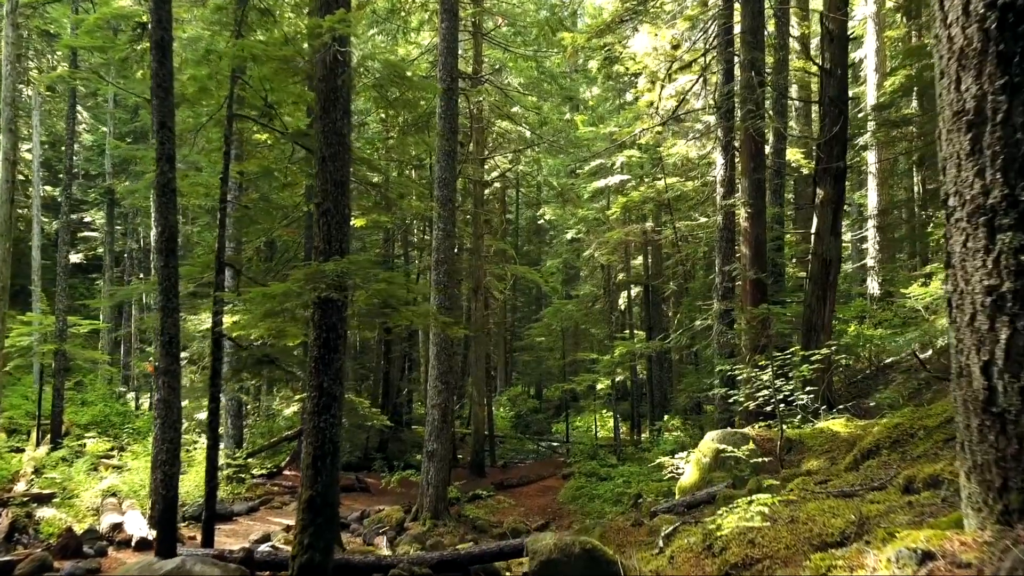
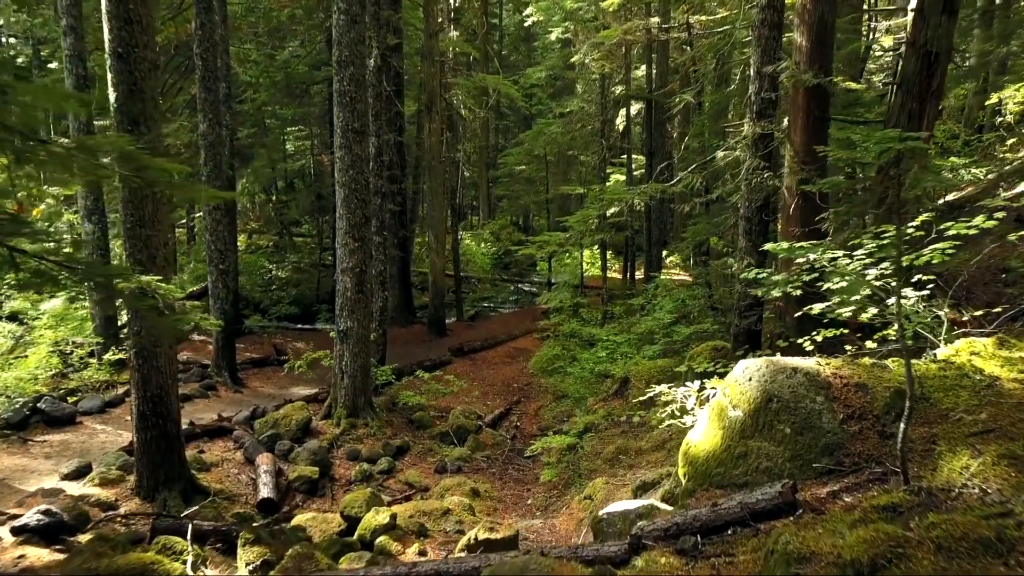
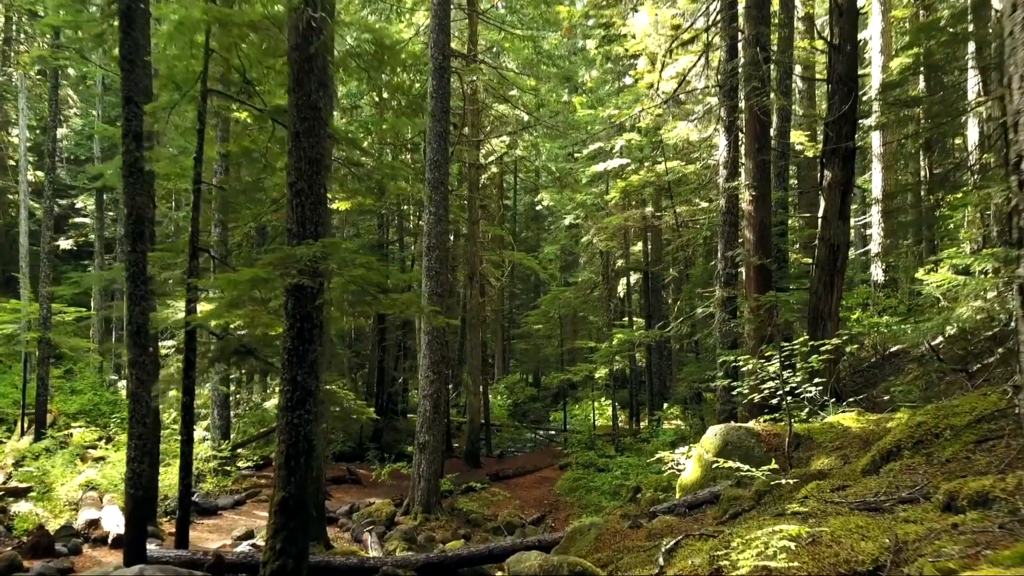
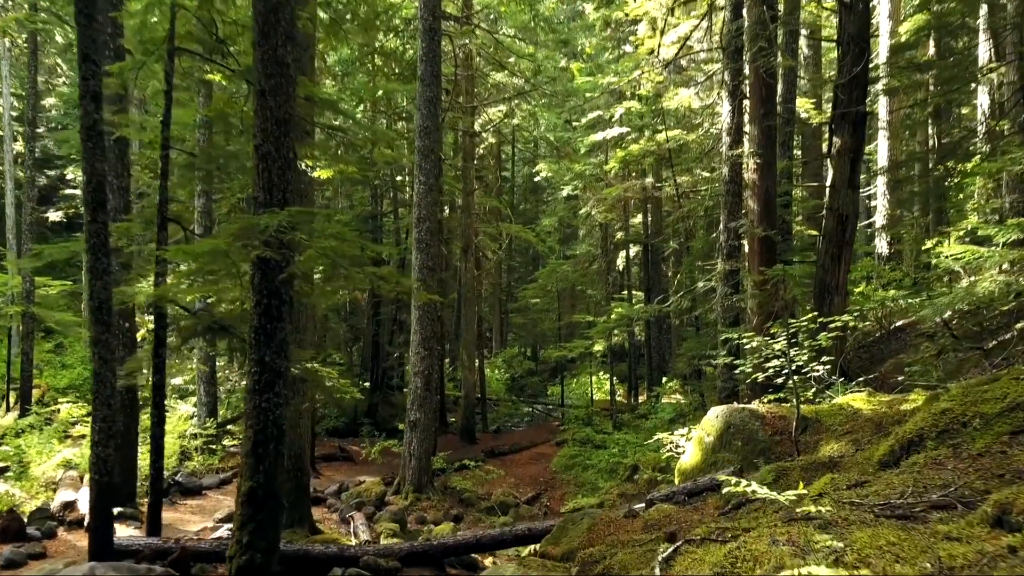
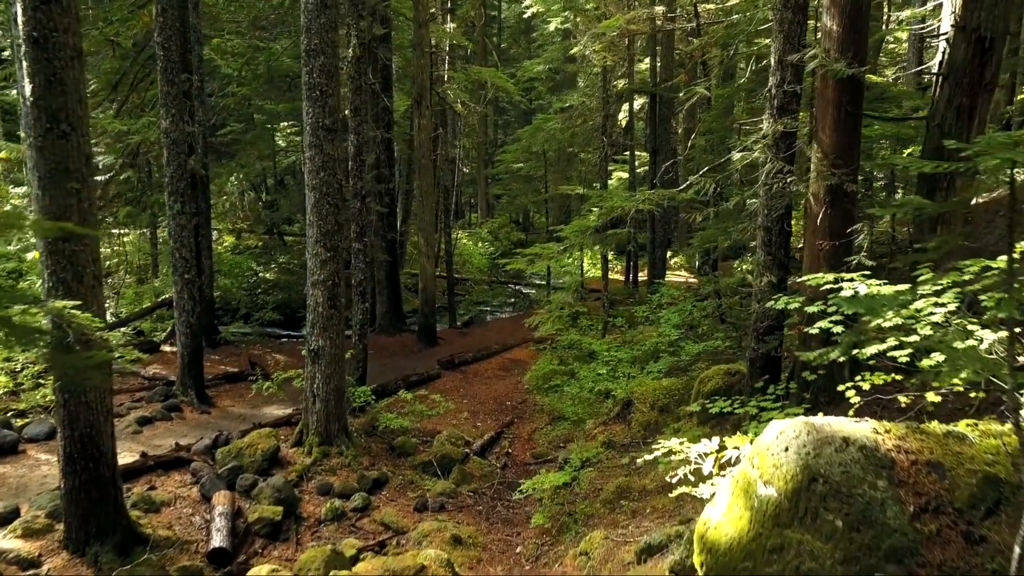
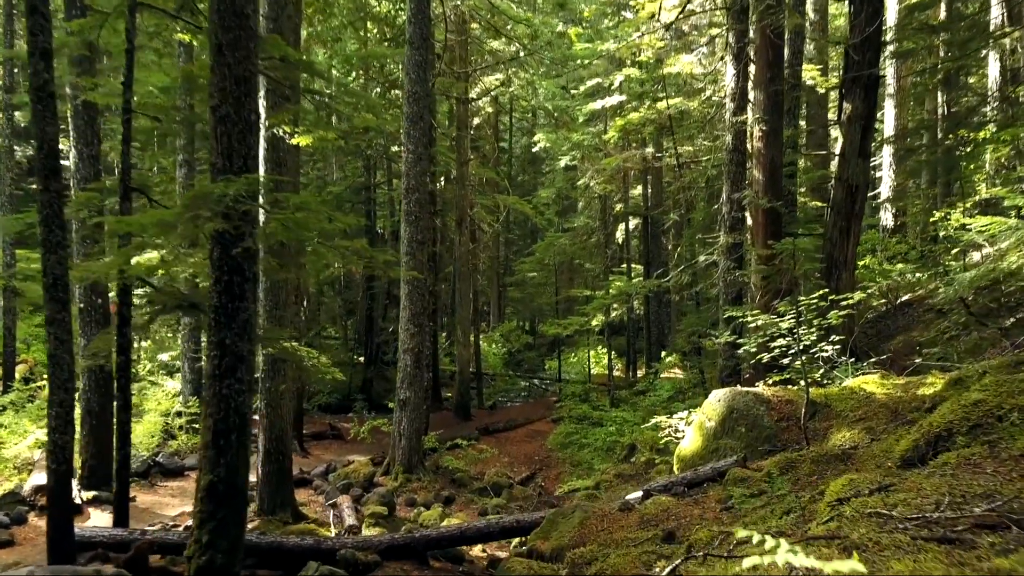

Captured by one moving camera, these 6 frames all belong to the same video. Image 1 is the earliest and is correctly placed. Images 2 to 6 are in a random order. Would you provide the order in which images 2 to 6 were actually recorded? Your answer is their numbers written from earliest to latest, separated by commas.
3, 4, 6, 2, 5
